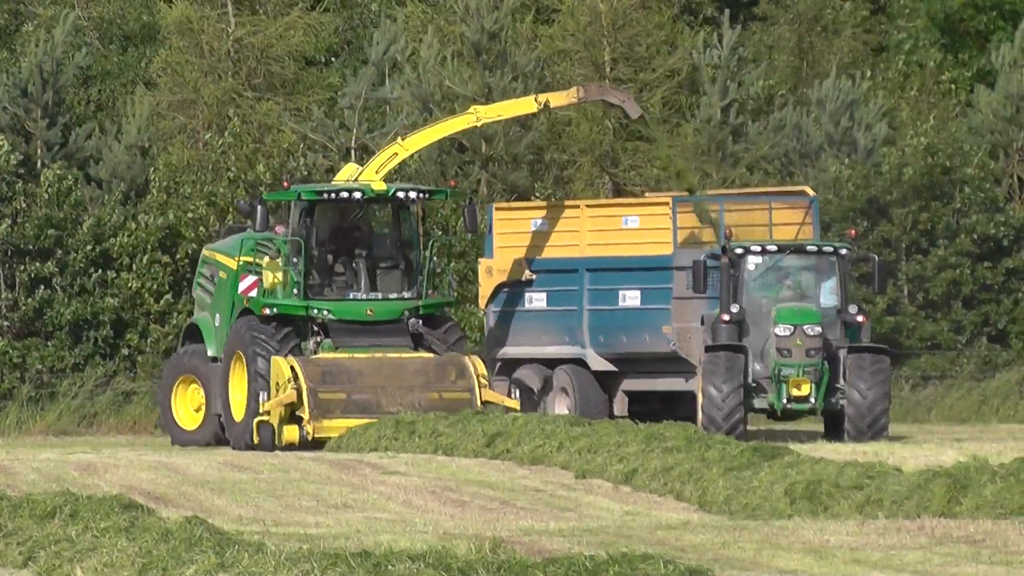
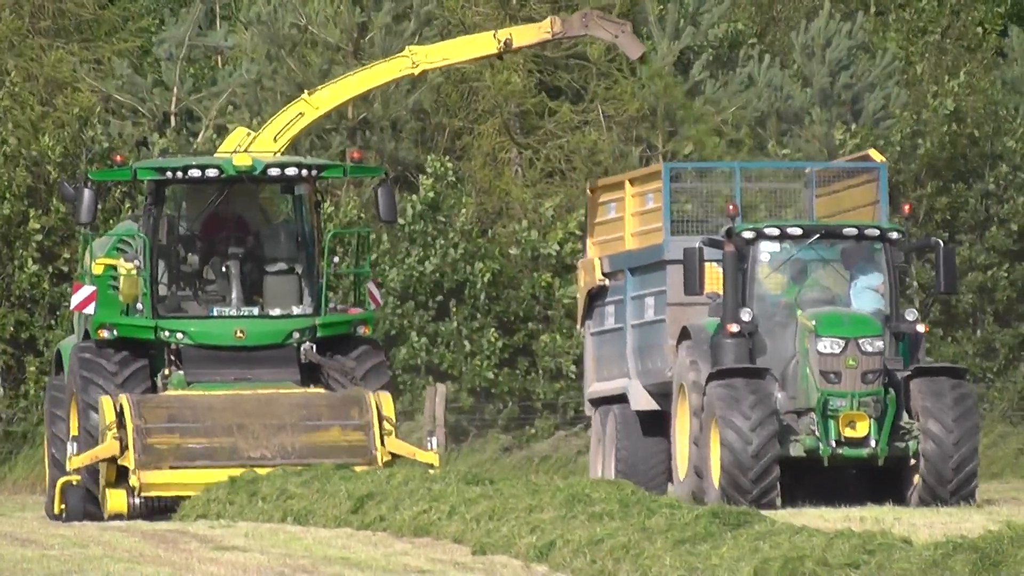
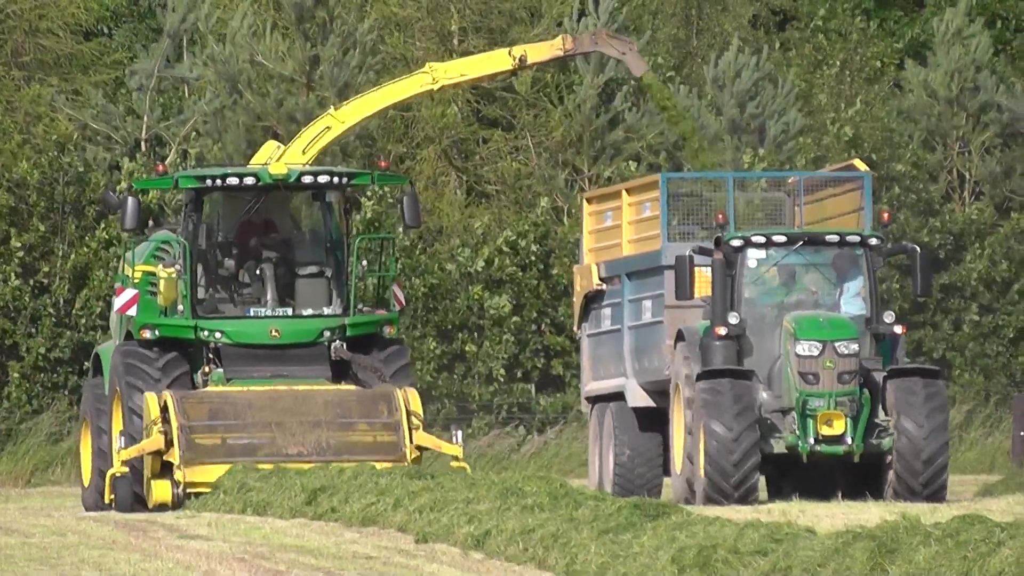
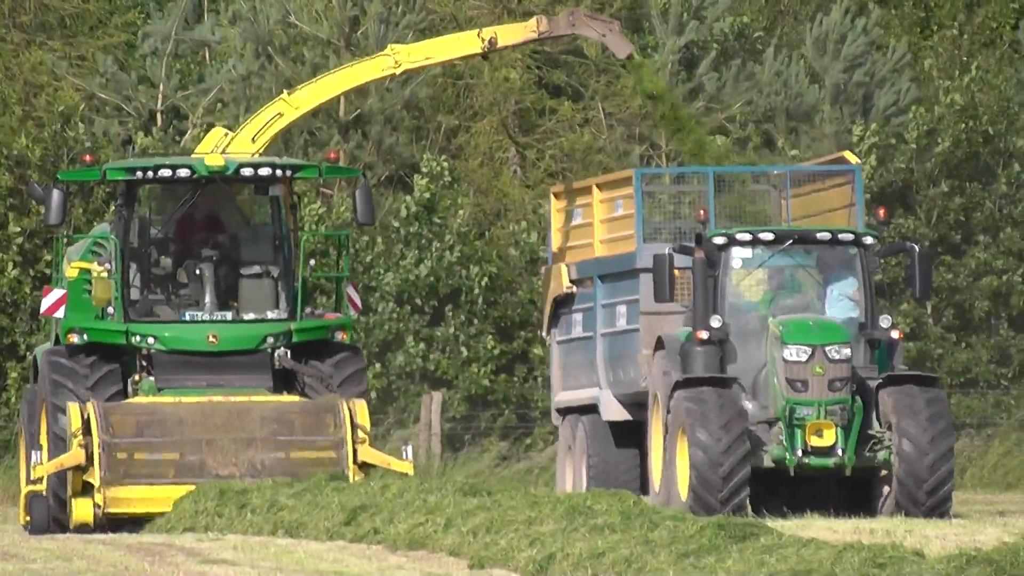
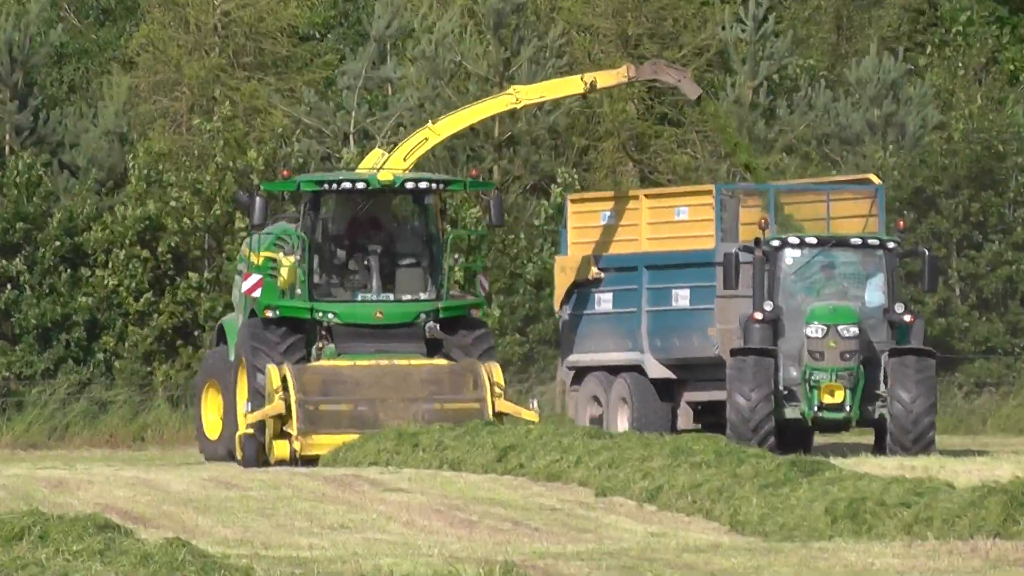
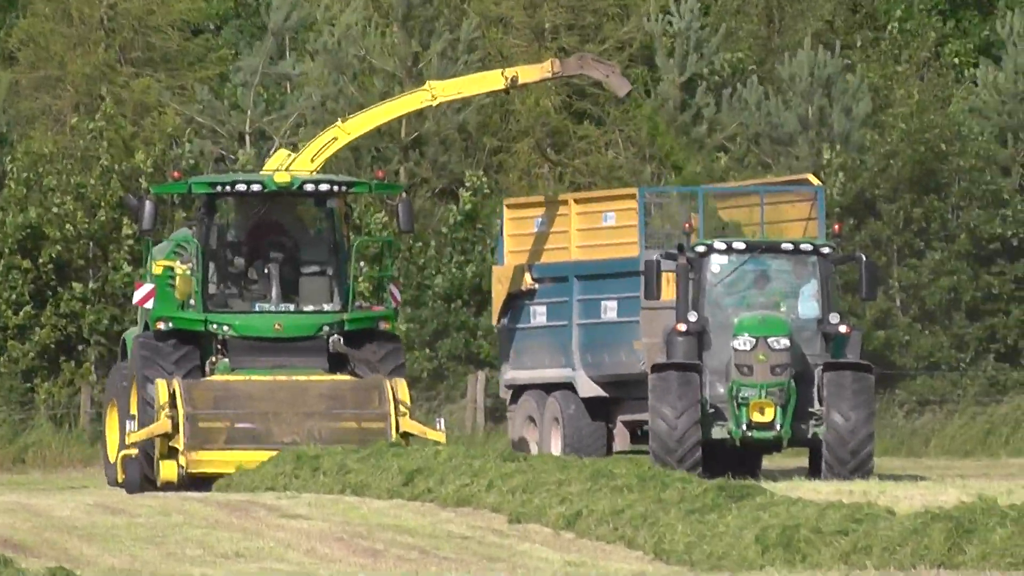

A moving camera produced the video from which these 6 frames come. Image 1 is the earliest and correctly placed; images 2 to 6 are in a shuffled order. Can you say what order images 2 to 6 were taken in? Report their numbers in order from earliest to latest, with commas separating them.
5, 6, 4, 2, 3
